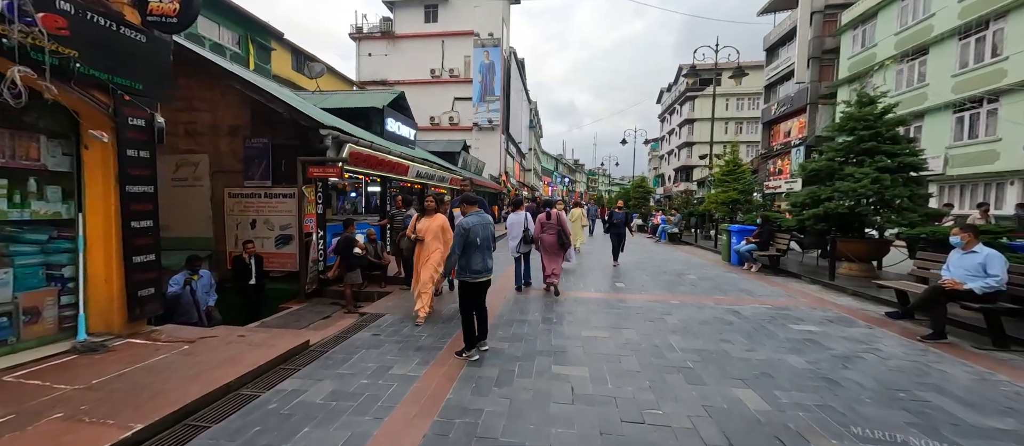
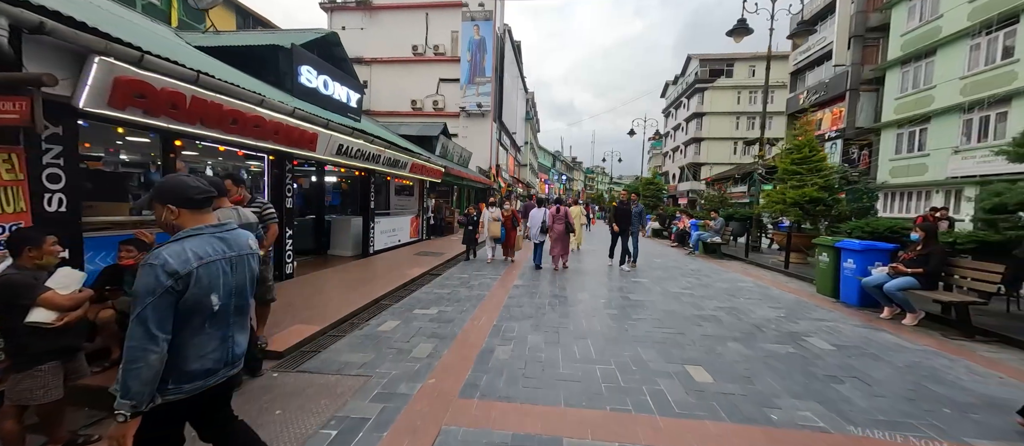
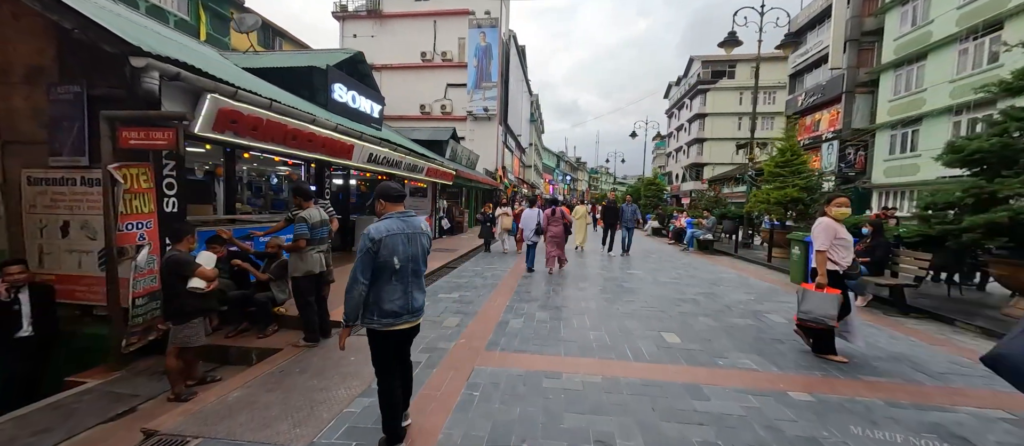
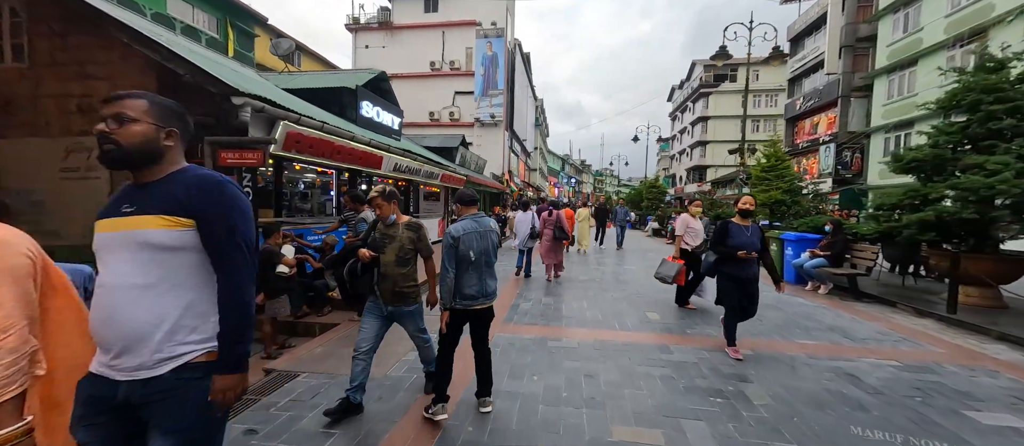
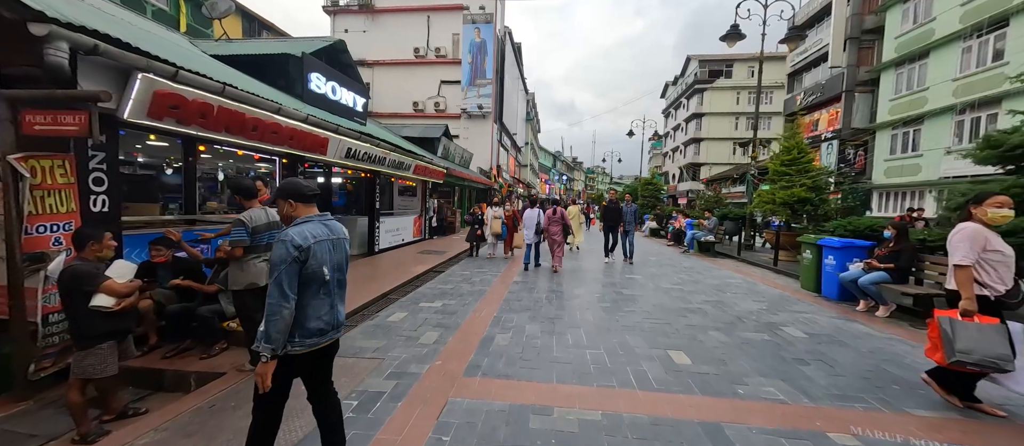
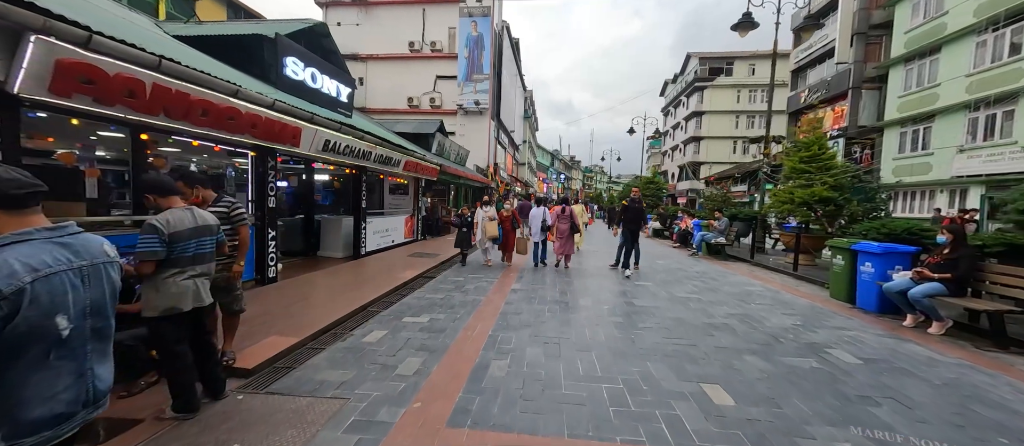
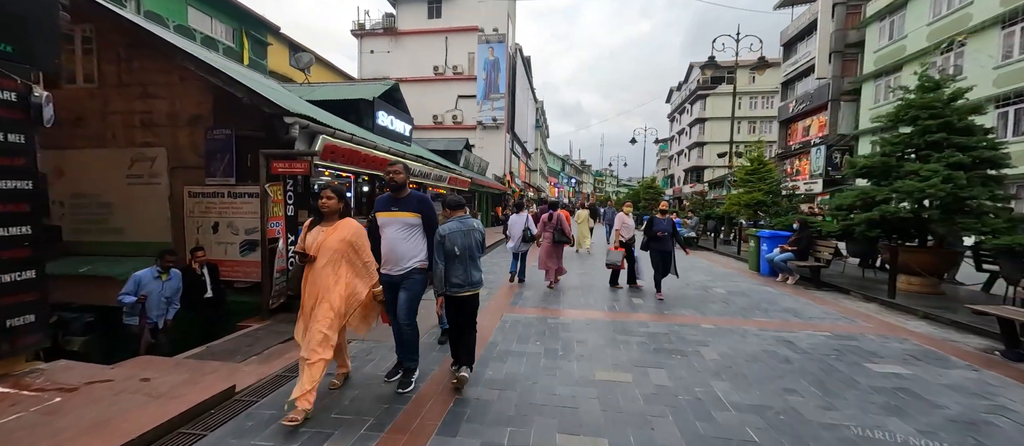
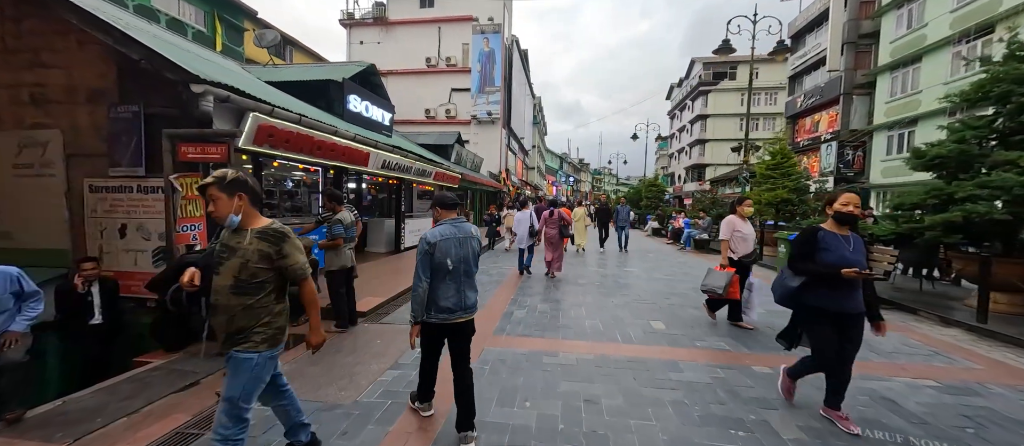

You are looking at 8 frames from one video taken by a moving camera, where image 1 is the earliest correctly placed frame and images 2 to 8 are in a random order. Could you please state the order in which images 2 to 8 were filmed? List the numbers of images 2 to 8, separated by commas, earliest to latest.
7, 4, 8, 3, 5, 2, 6
